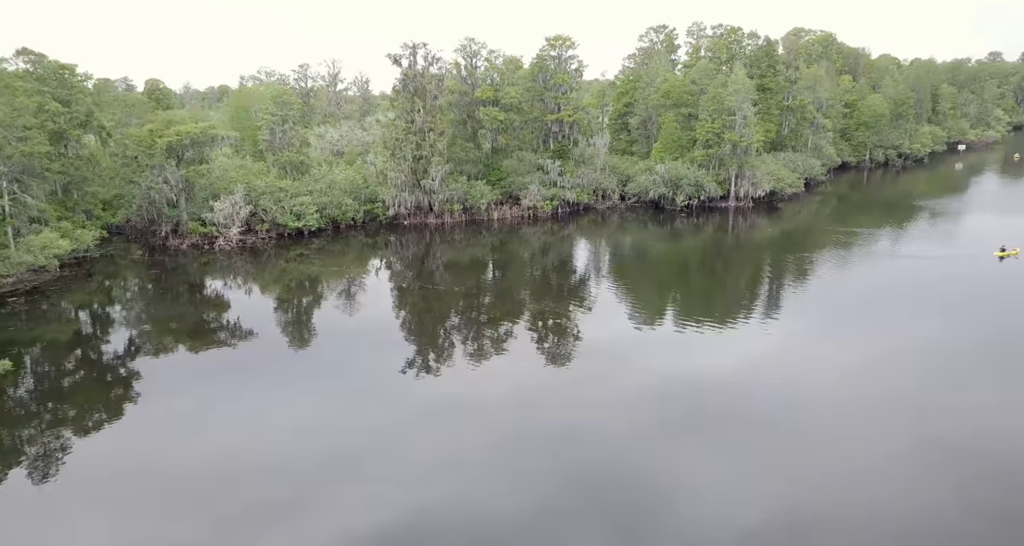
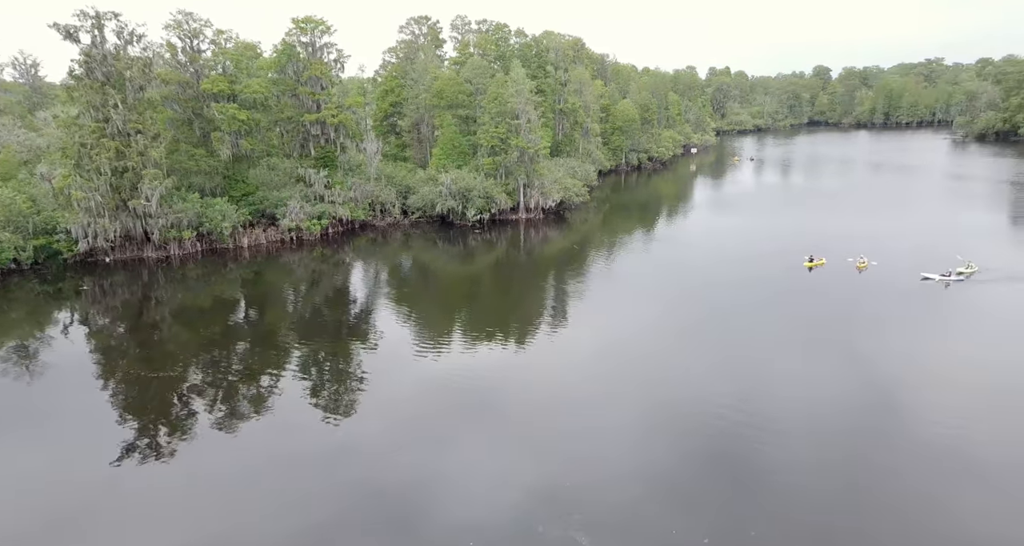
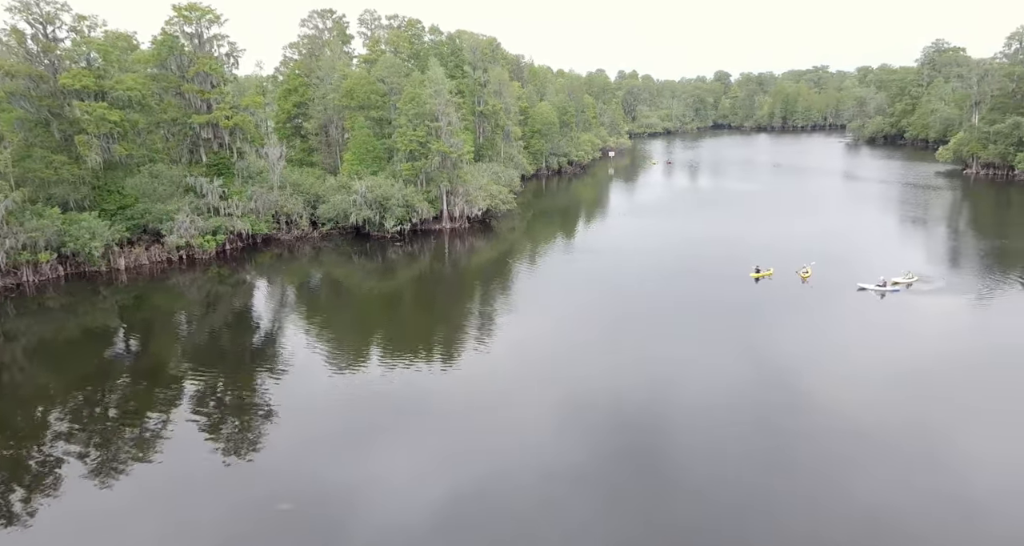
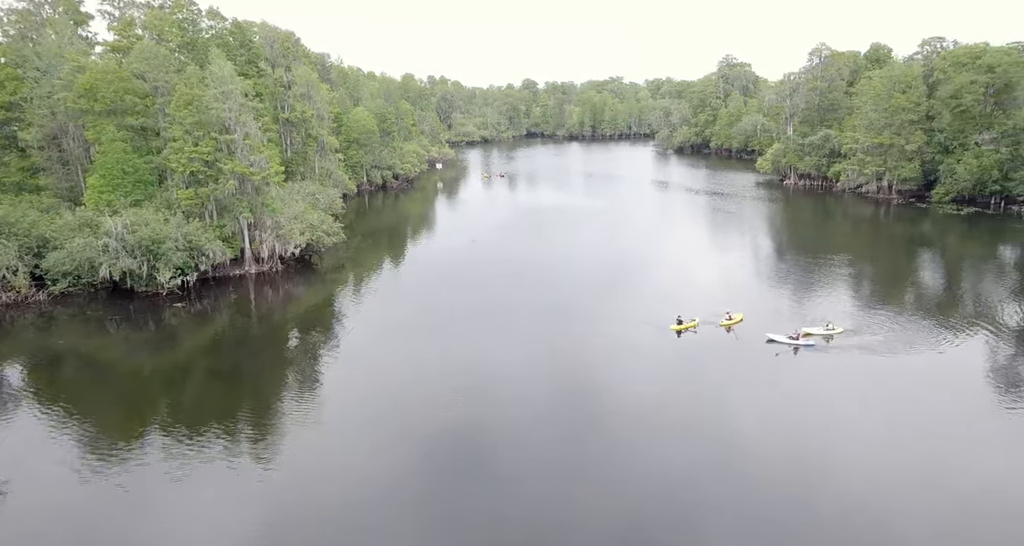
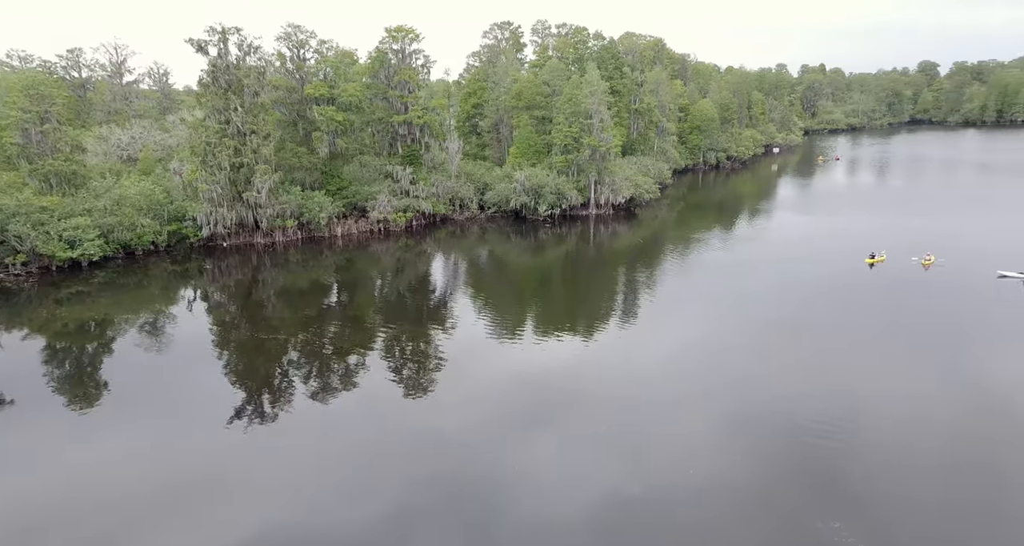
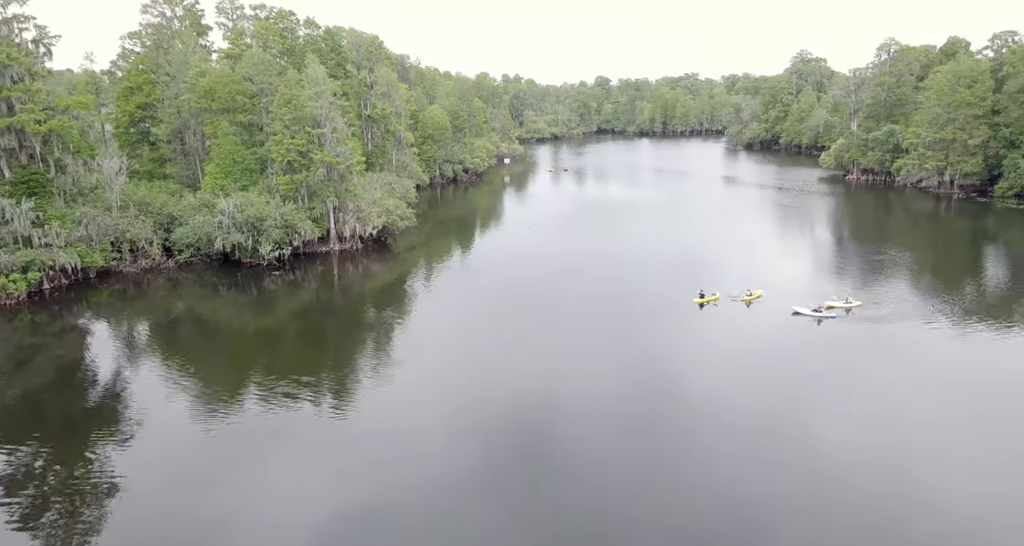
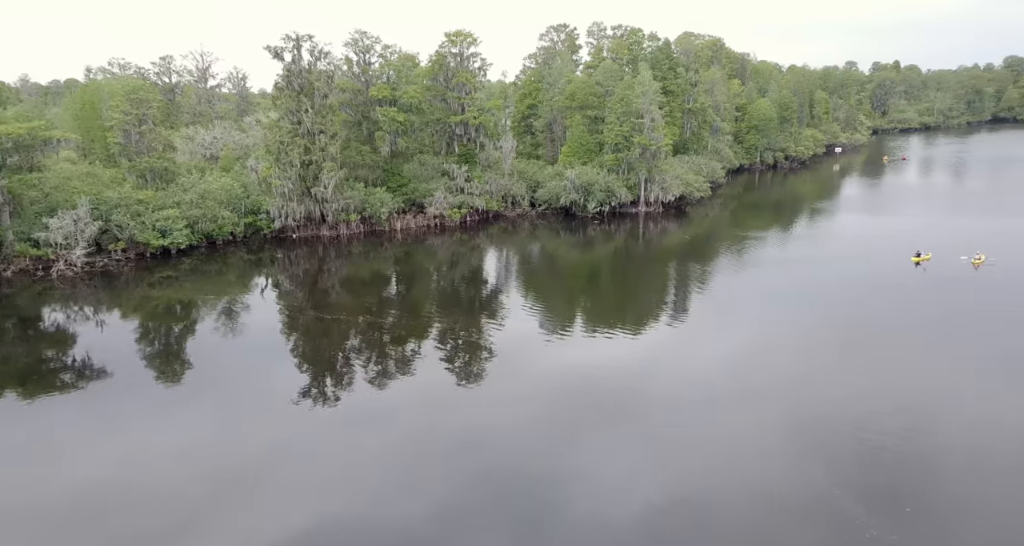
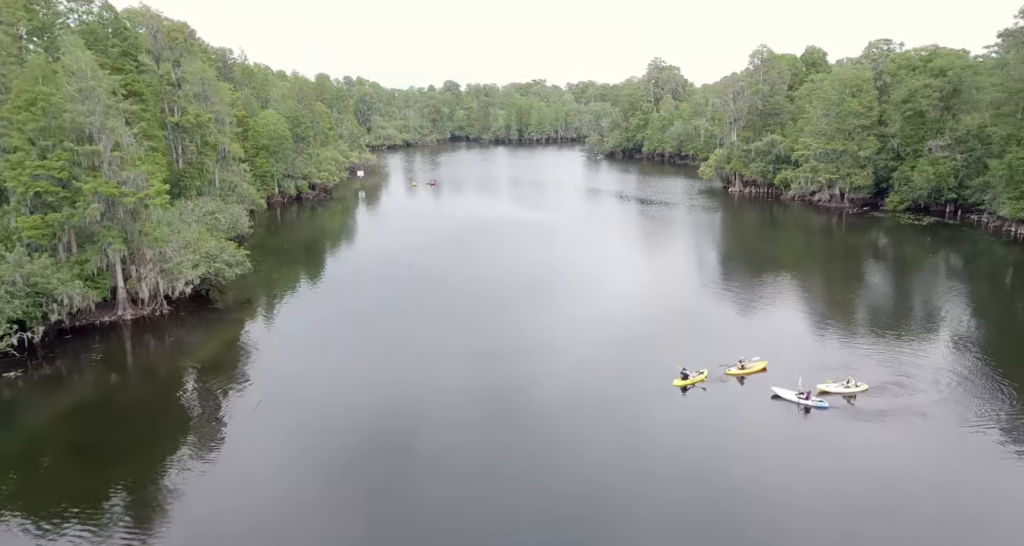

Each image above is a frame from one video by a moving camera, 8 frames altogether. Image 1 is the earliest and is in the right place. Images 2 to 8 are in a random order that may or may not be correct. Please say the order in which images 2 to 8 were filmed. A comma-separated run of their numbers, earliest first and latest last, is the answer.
7, 5, 2, 3, 6, 4, 8
